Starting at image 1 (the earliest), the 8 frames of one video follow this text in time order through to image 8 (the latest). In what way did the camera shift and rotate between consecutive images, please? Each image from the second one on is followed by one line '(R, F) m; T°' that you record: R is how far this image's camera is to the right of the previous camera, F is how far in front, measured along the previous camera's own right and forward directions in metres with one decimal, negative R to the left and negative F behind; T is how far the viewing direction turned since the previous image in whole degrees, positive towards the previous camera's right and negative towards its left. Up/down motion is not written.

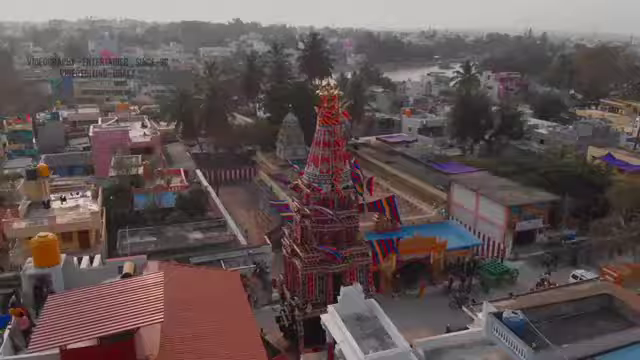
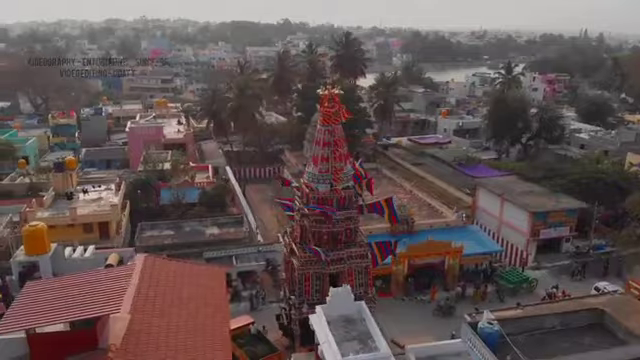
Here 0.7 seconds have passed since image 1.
(+1.8, +0.2) m; -5°
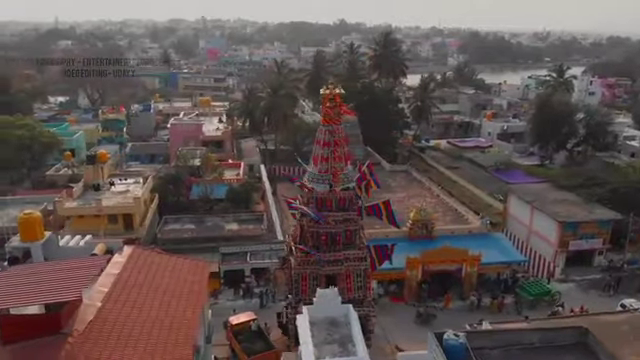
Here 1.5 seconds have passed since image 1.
(+2.1, +0.2) m; -6°
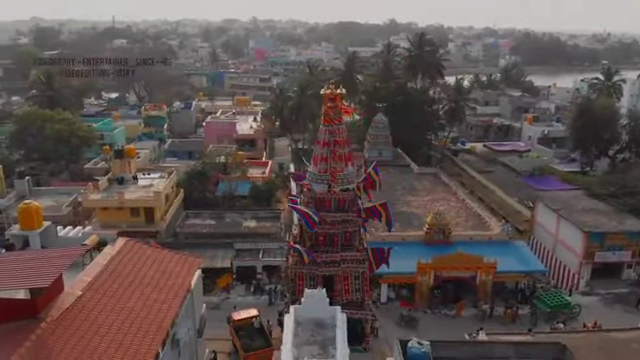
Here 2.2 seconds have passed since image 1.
(+1.9, +0.2) m; -6°
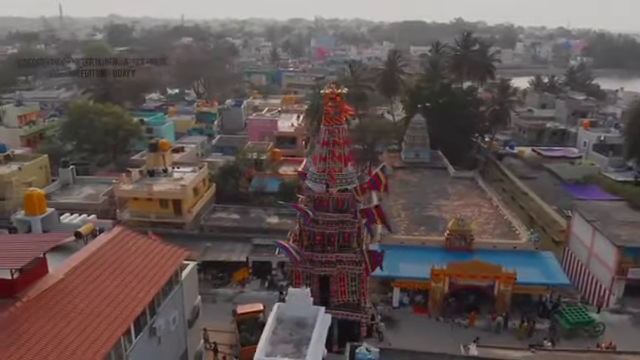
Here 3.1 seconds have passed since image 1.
(+2.4, +0.2) m; -7°
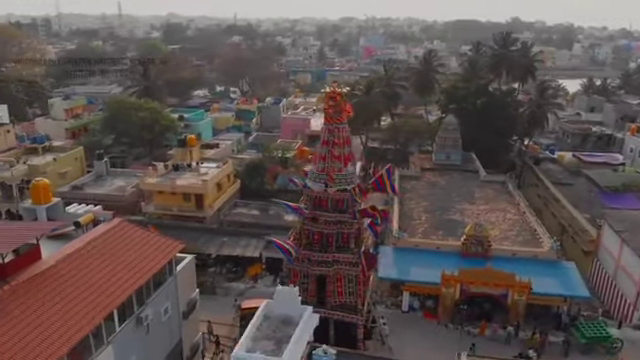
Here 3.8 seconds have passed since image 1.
(+1.9, +0.2) m; -6°
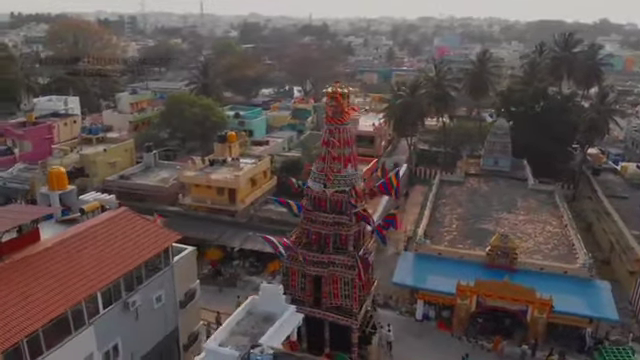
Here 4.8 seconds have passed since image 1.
(+2.7, +0.3) m; -9°
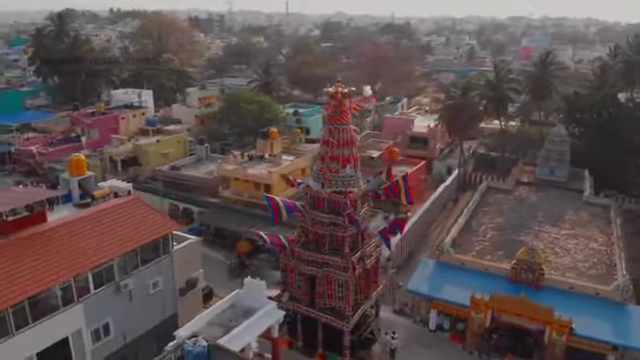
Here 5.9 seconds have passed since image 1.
(+3.1, +0.3) m; -10°
